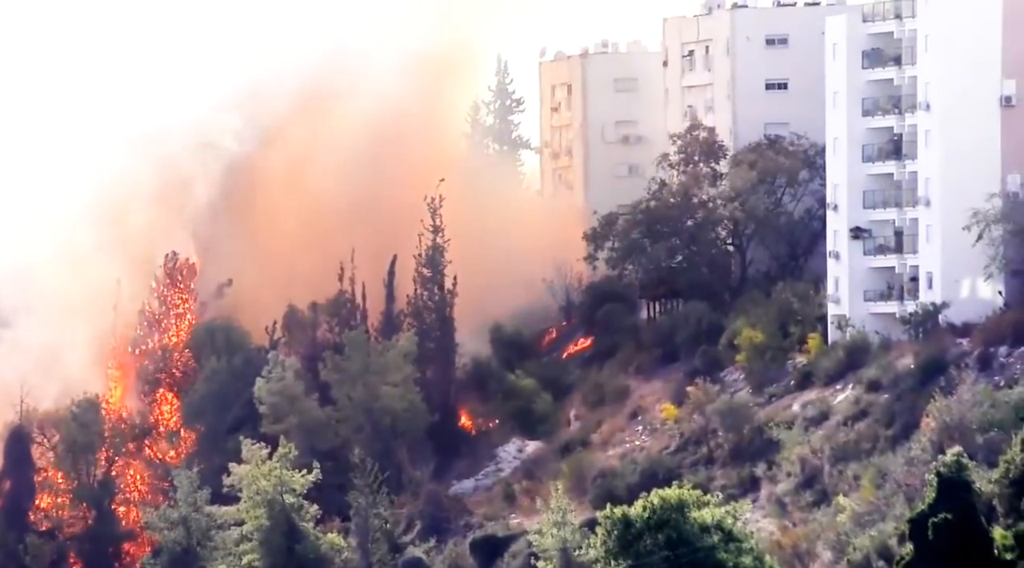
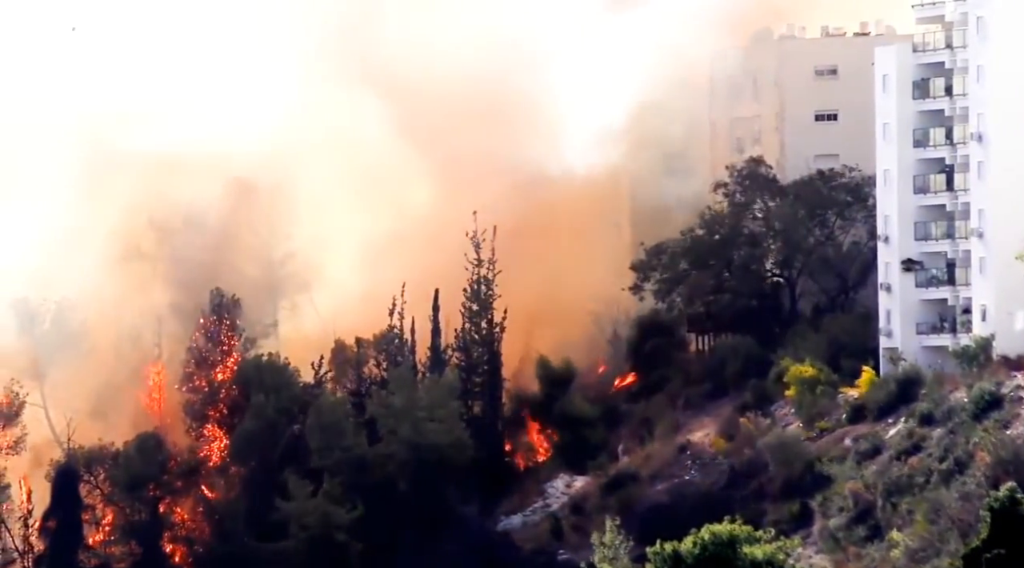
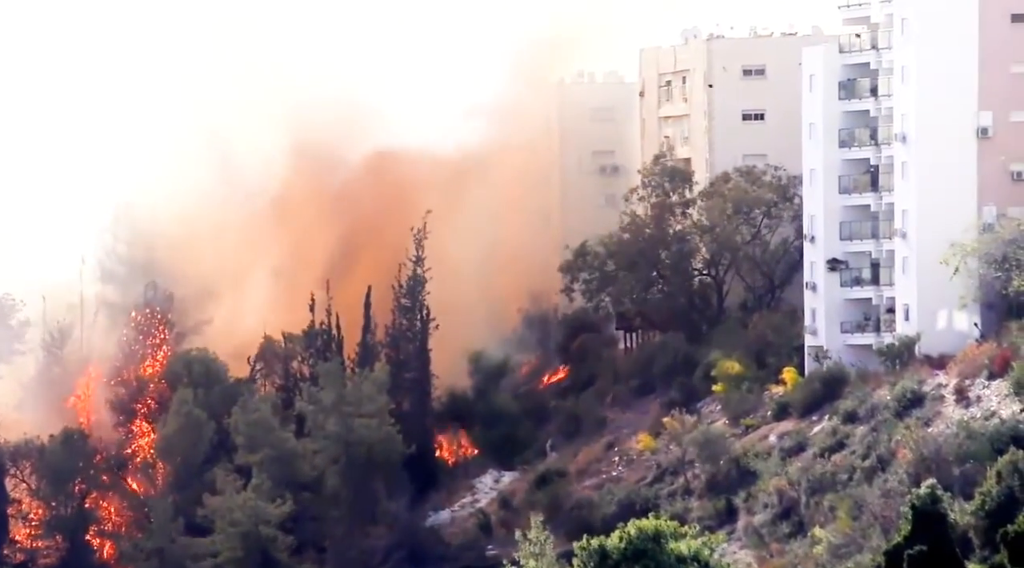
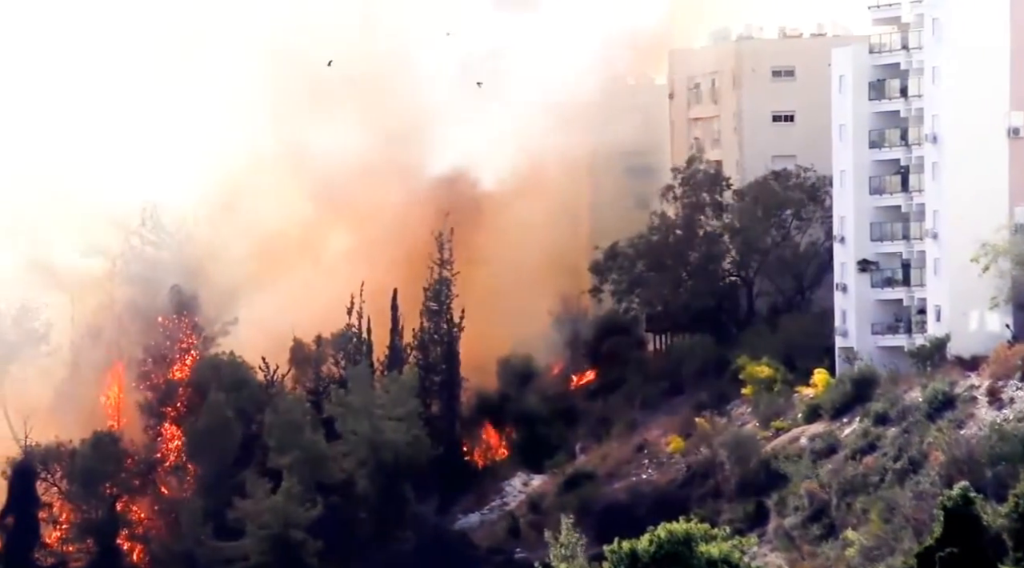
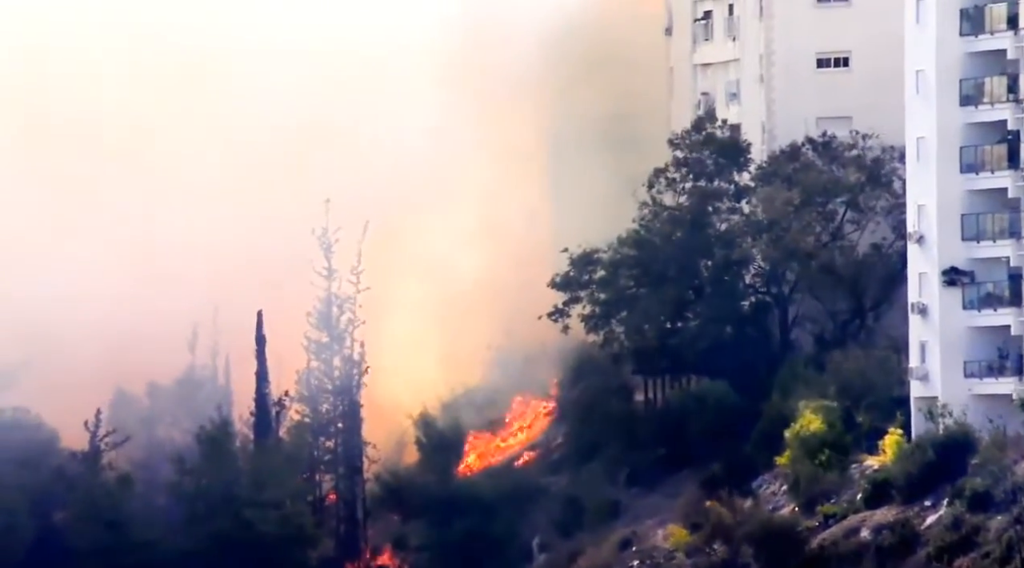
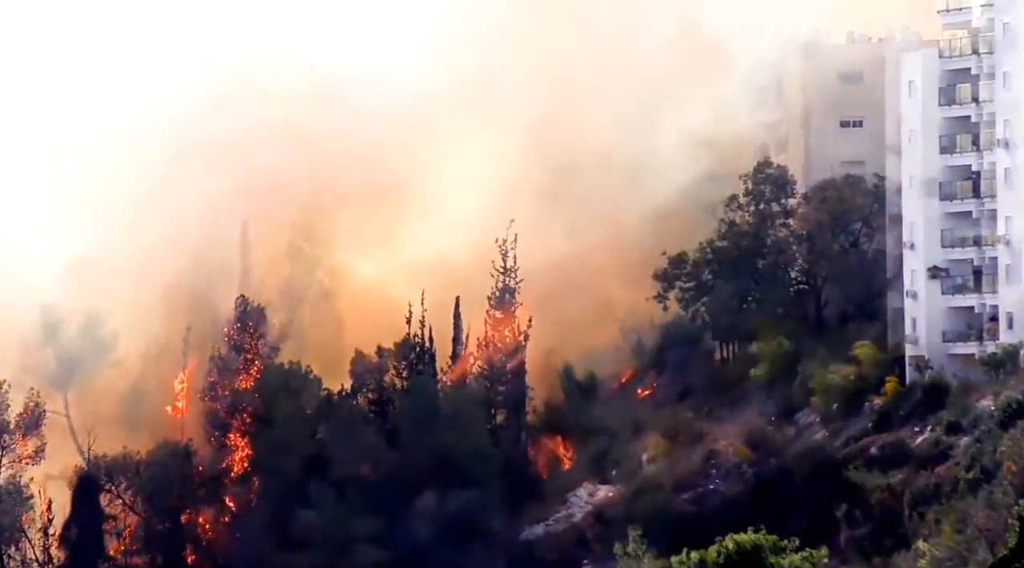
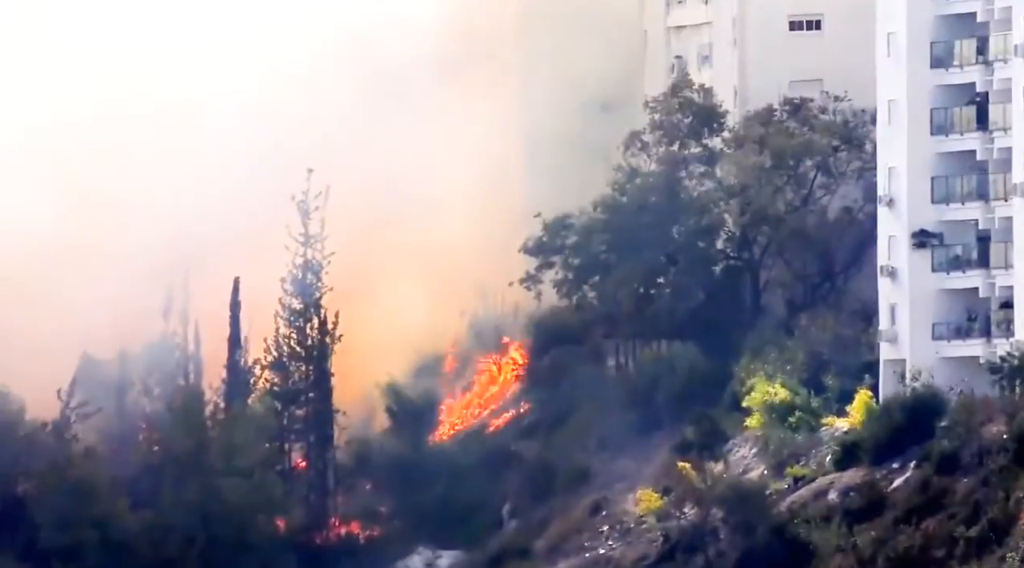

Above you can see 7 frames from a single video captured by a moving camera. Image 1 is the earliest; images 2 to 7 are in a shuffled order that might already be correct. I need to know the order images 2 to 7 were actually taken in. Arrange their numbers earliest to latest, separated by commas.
3, 4, 2, 6, 7, 5
